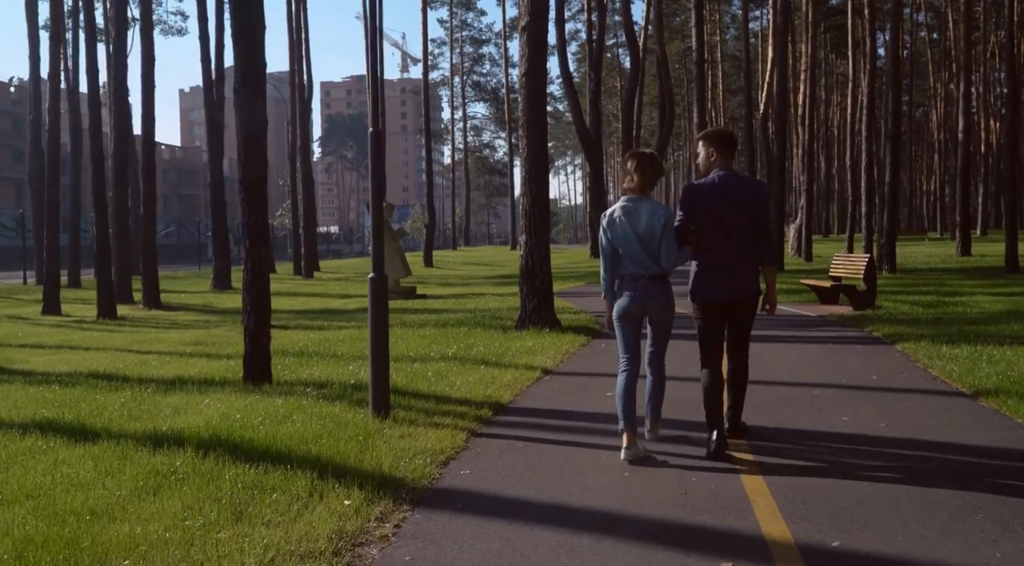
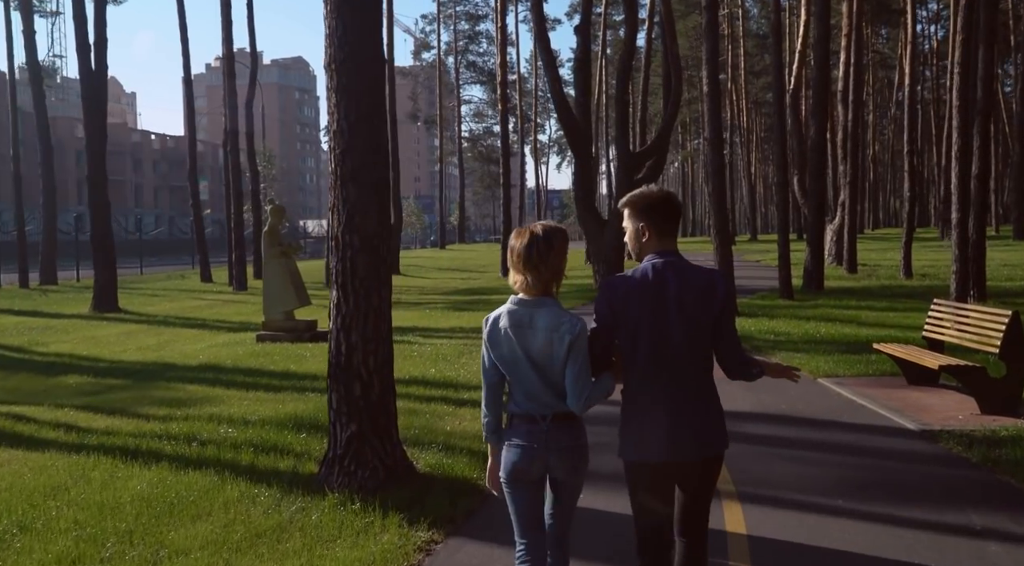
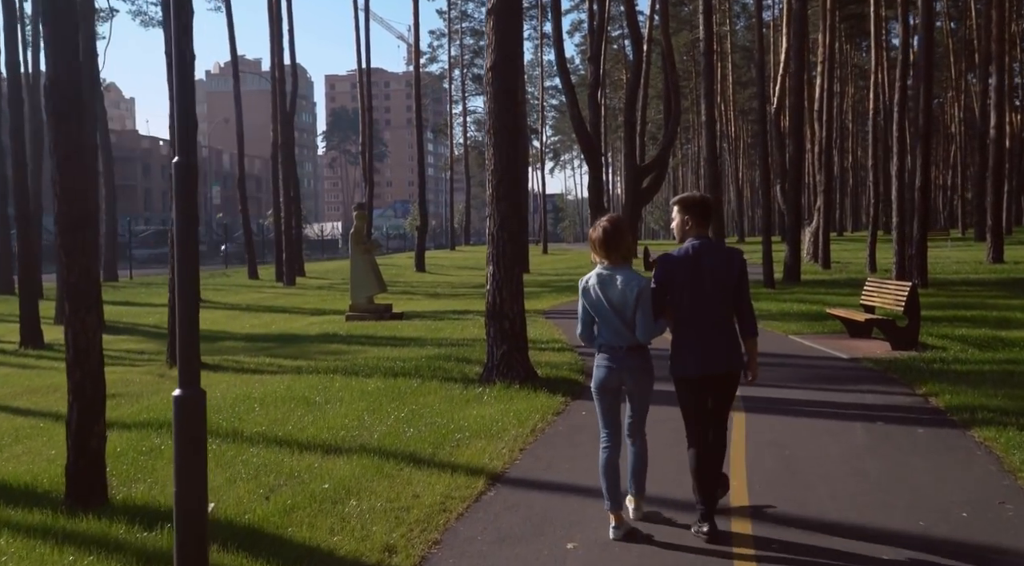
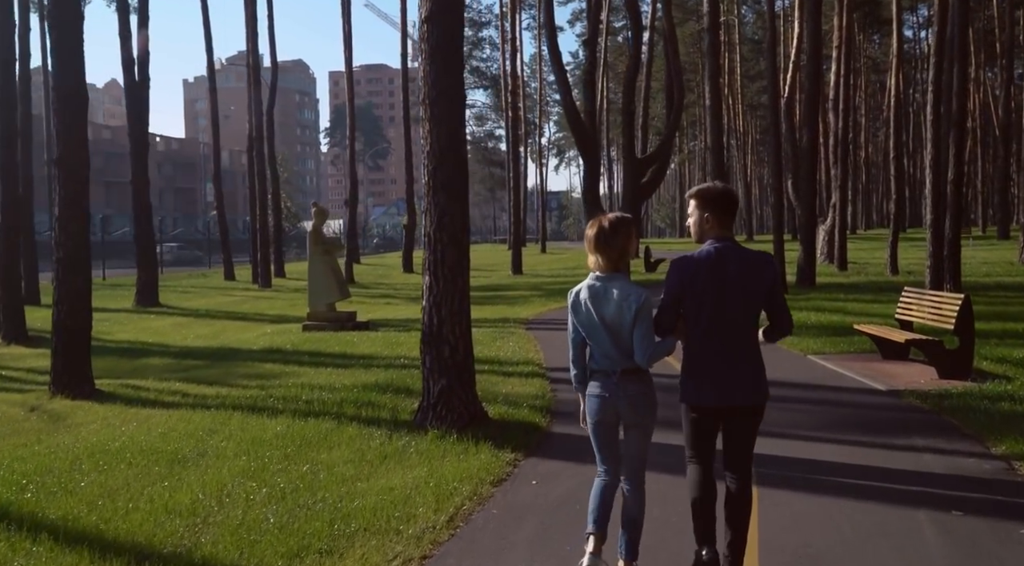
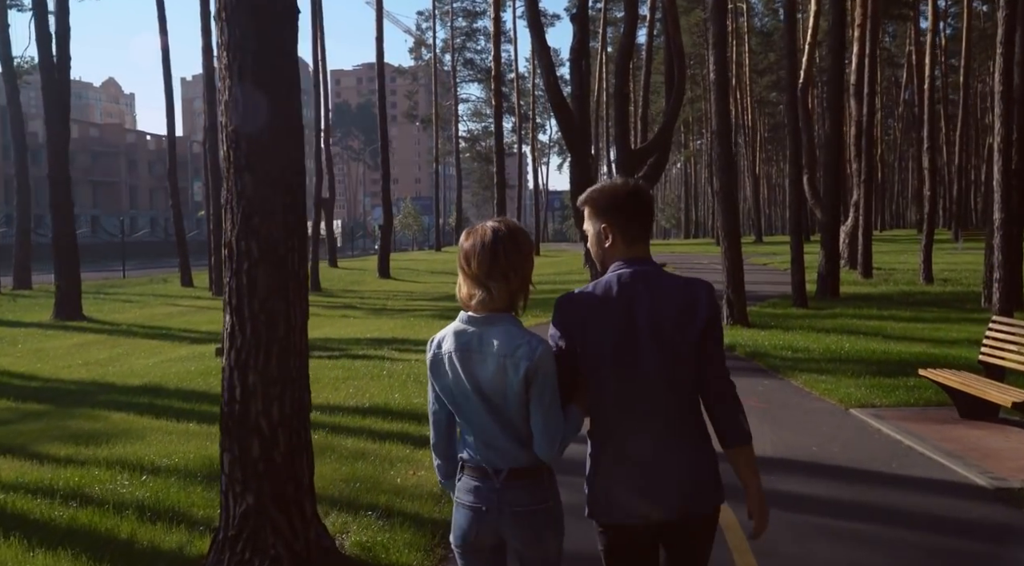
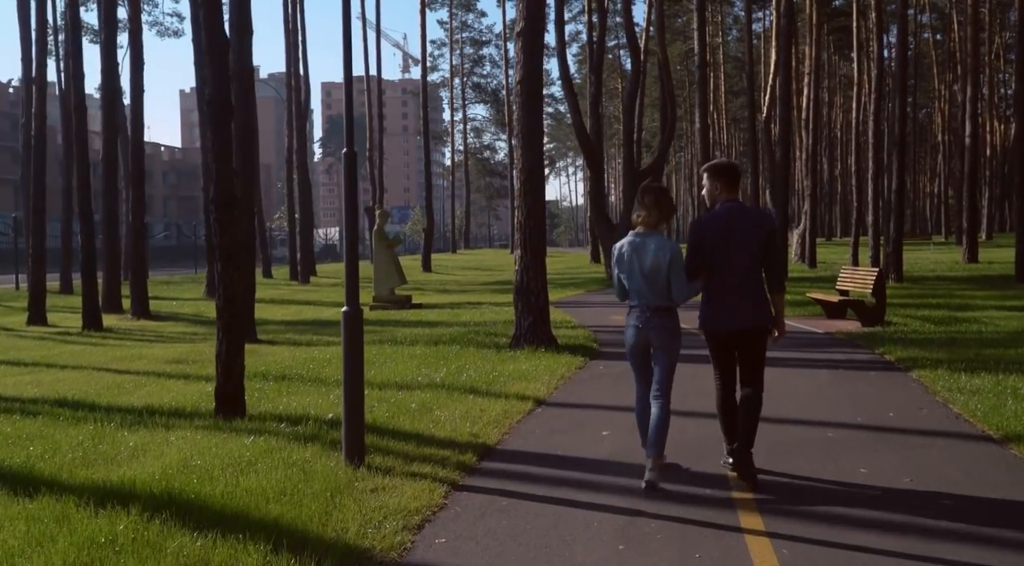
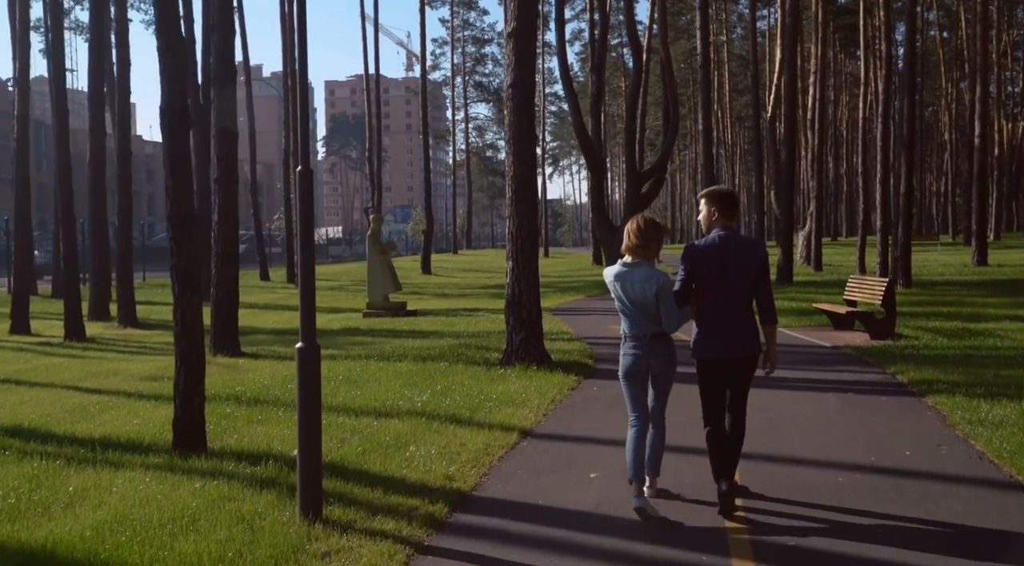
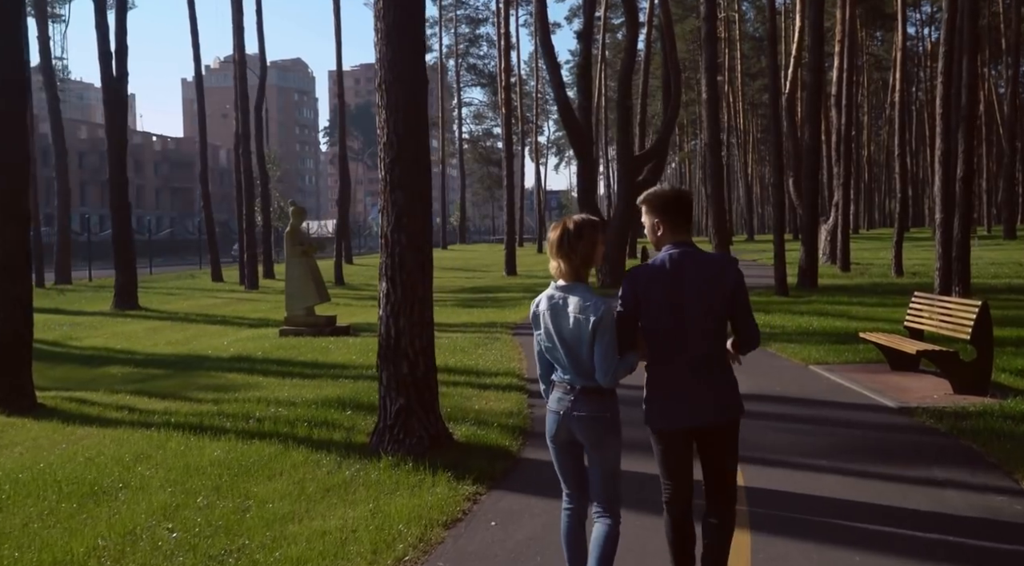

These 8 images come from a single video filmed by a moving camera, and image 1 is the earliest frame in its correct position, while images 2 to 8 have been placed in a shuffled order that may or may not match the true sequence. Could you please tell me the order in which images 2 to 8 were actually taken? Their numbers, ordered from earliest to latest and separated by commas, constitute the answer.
6, 7, 3, 4, 8, 2, 5
